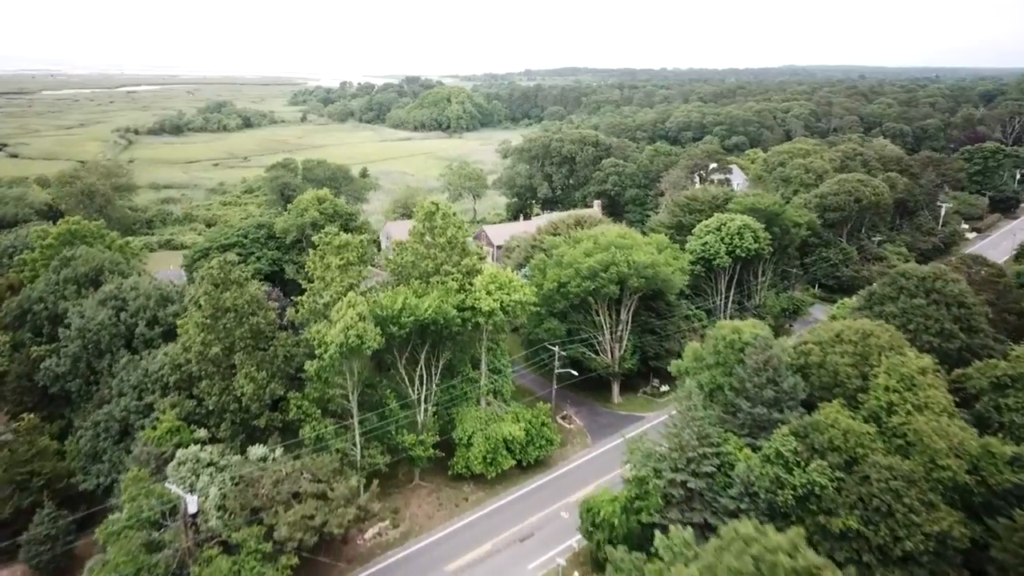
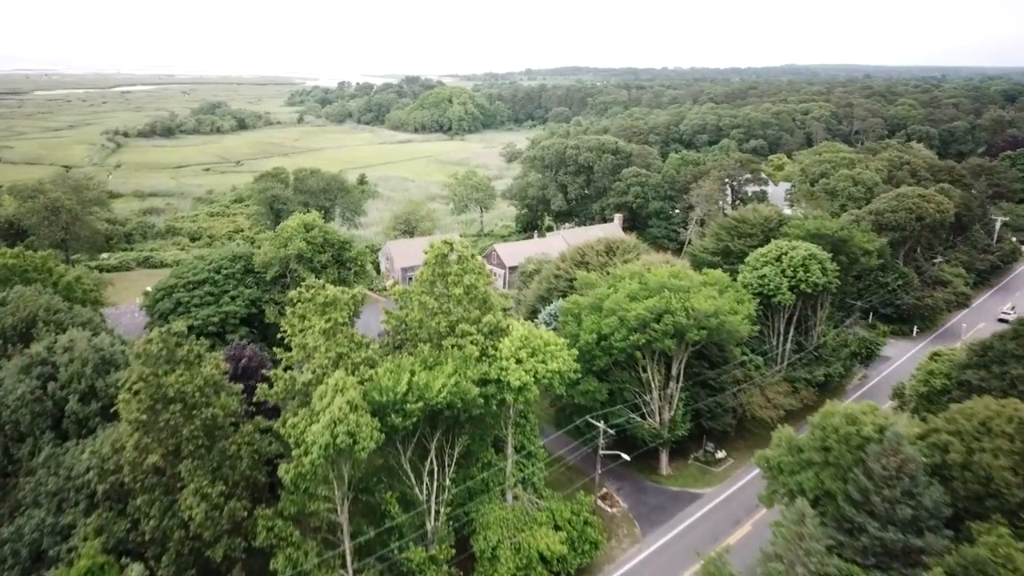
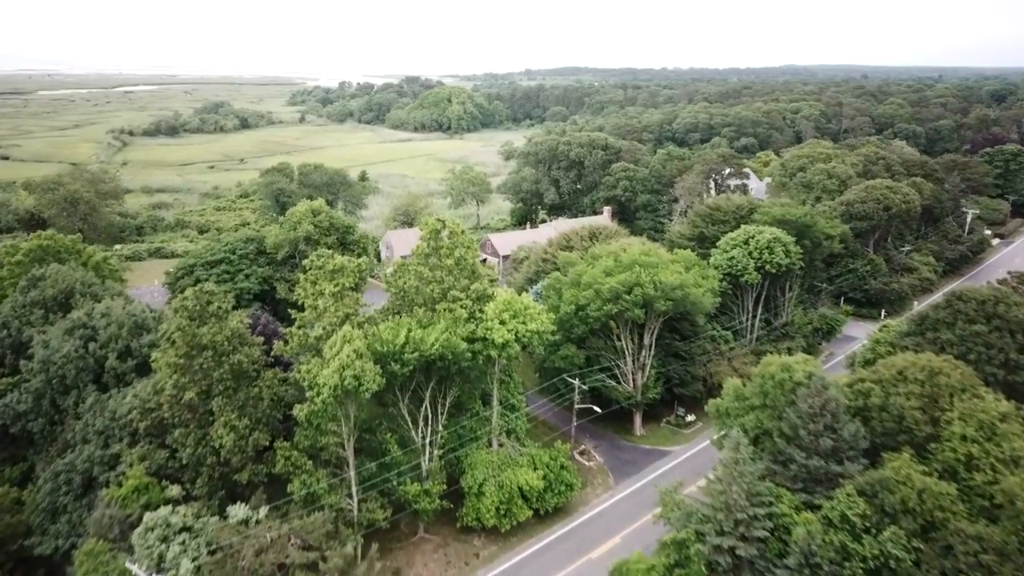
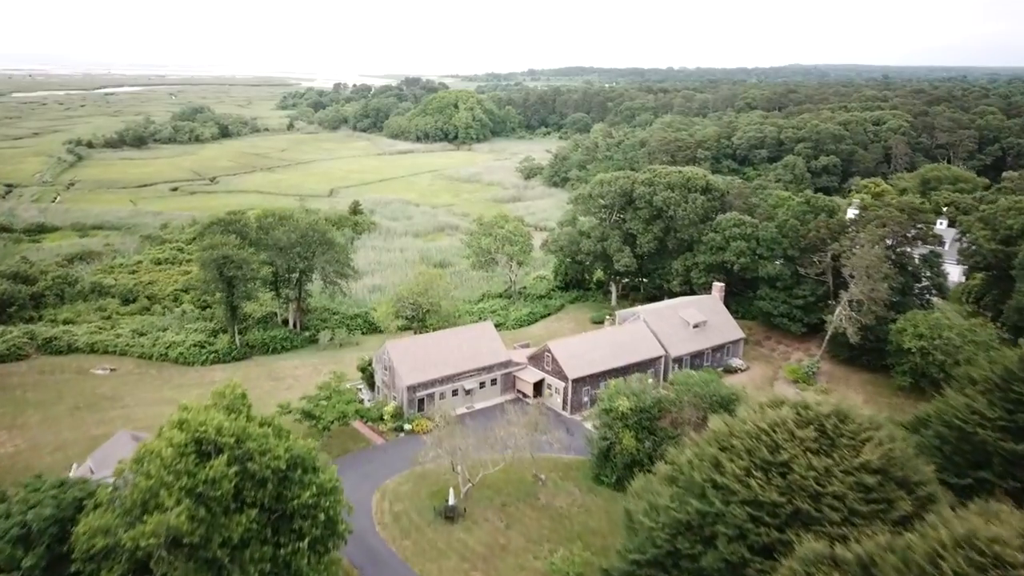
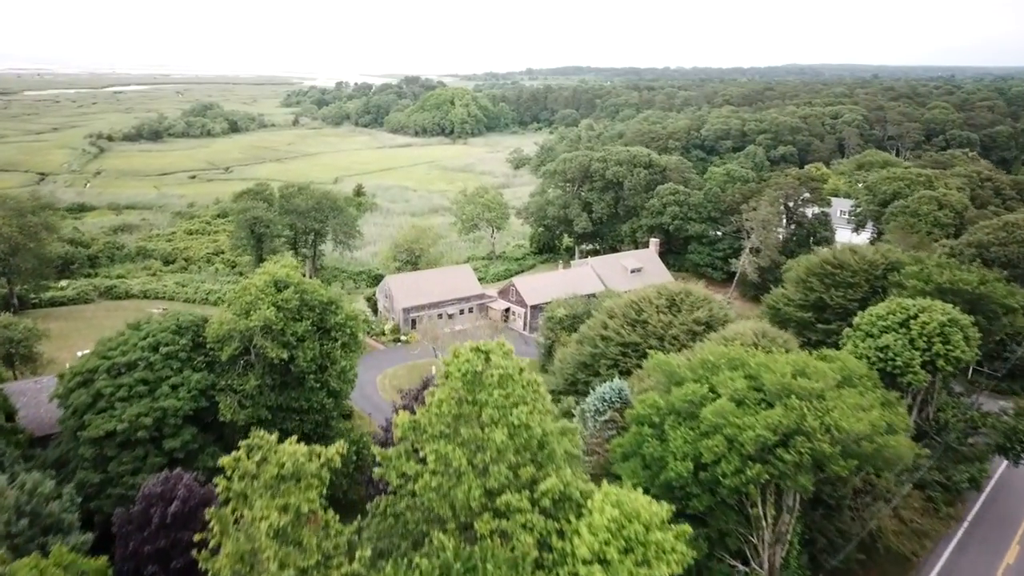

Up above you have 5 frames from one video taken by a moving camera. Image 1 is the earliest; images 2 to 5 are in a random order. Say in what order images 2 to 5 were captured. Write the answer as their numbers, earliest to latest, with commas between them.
3, 2, 5, 4
